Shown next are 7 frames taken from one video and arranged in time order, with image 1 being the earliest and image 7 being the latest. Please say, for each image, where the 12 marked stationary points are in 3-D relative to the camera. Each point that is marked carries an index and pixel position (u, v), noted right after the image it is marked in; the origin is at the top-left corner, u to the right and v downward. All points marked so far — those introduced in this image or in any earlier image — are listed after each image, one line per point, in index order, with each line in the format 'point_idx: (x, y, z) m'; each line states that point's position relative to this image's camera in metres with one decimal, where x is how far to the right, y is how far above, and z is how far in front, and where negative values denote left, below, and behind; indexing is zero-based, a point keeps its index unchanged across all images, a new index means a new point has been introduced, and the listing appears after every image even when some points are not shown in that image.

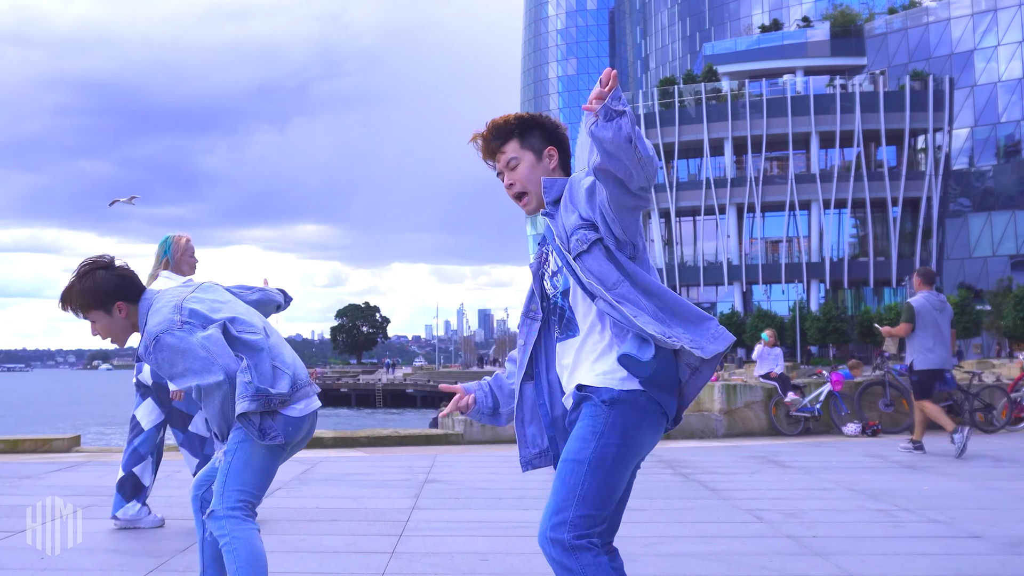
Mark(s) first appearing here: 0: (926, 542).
0: (+3.3, -1.7, +4.7) m
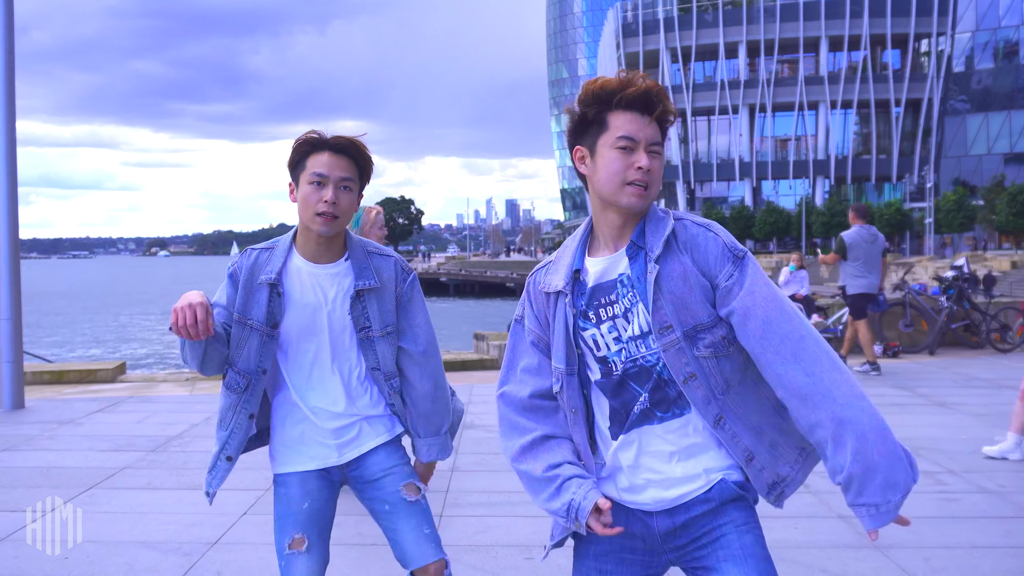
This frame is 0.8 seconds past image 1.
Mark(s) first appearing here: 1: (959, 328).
0: (+3.6, -1.5, +4.4) m
1: (+7.6, -0.3, +10.9) m
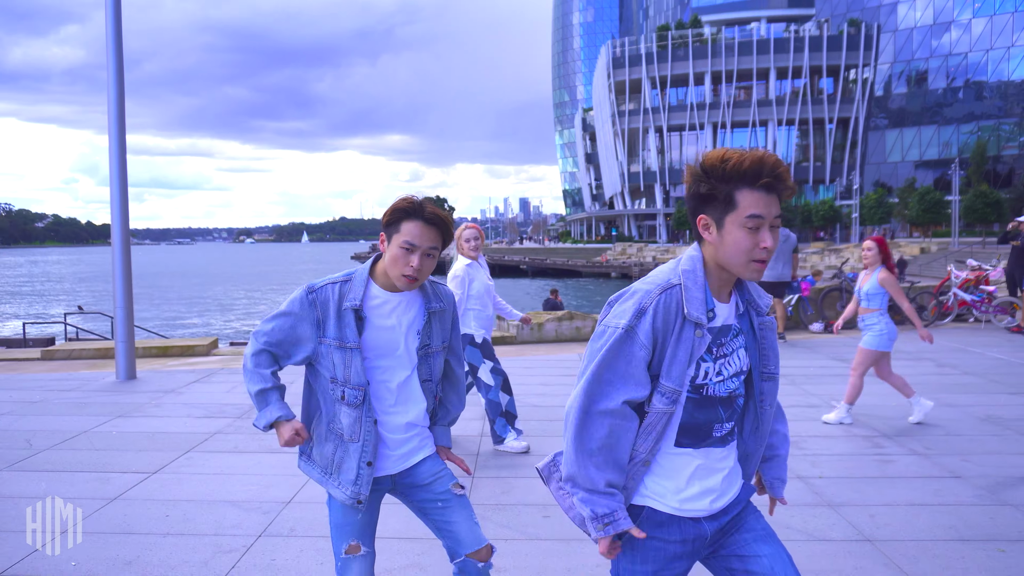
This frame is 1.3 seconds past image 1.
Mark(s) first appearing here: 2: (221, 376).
0: (+3.6, -1.4, +5.4) m
1: (+7.2, -0.3, +12.1) m
2: (-3.2, -1.2, +6.4) m
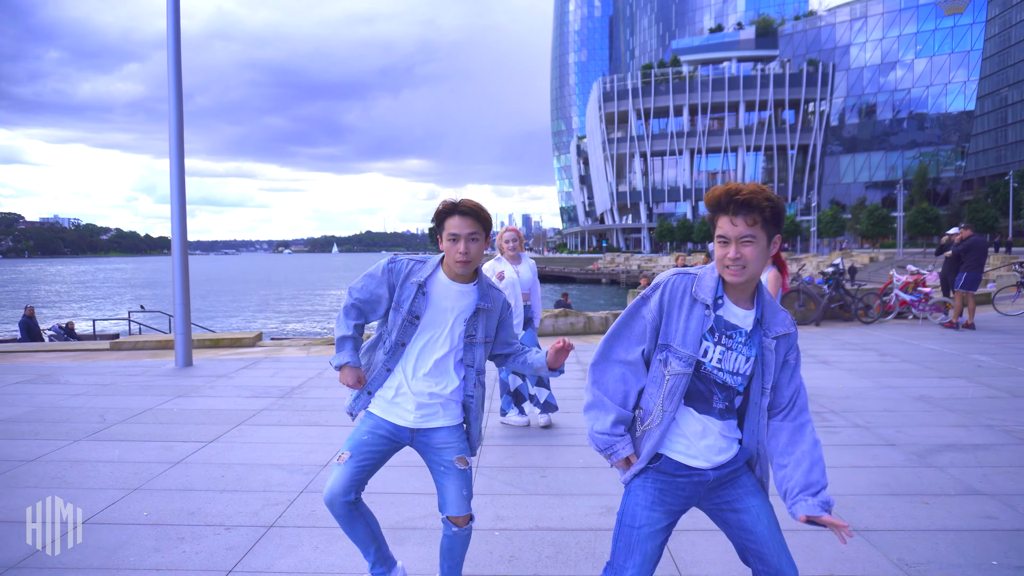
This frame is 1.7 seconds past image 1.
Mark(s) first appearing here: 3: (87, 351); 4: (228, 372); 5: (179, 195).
0: (+3.5, -1.4, +6.2) m
1: (+6.7, -0.4, +13.1) m
2: (-3.3, -1.2, +6.9) m
3: (-6.4, -1.0, +9.6) m
4: (-3.7, -1.1, +8.3) m
5: (-4.5, +1.3, +8.5) m
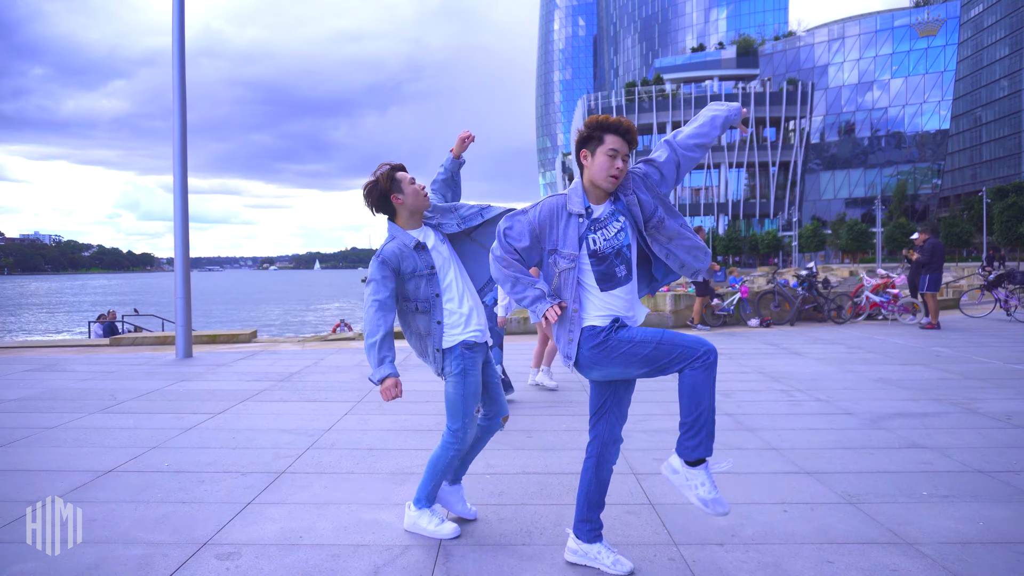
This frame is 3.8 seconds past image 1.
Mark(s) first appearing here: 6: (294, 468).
0: (+3.4, -1.2, +6.7) m
1: (+6.5, -0.4, +13.7) m
2: (-3.5, -1.1, +7.2) m
3: (-6.6, -0.9, +9.9) m
4: (-3.9, -1.0, +8.6) m
5: (-4.6, +1.4, +8.8) m
6: (-1.4, -1.2, +4.2) m
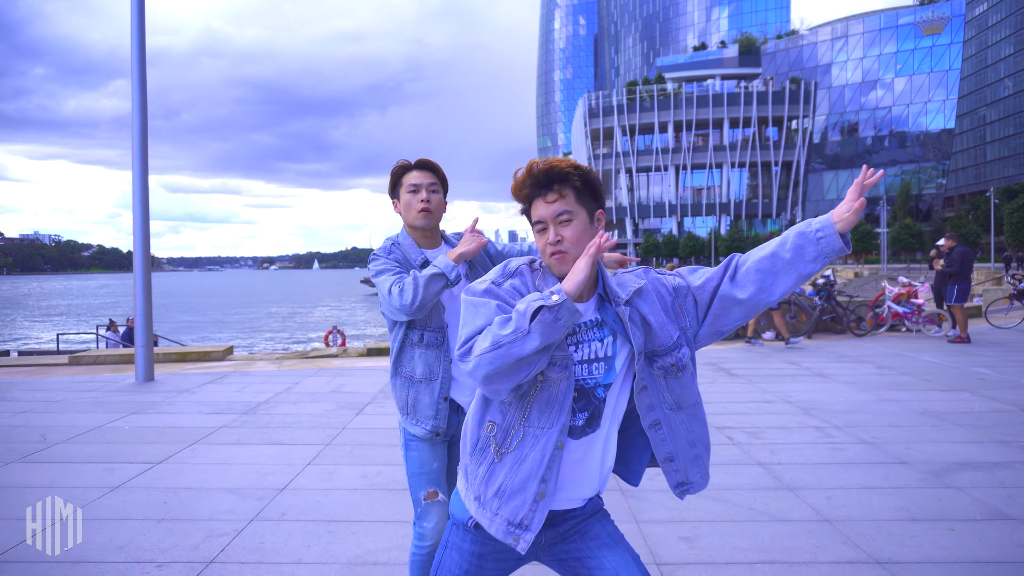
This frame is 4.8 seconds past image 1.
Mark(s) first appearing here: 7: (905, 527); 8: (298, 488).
0: (+3.4, -1.4, +5.8) m
1: (+6.4, -0.6, +12.8) m
2: (-3.5, -1.3, +6.3) m
3: (-6.7, -1.1, +9.0) m
4: (-3.9, -1.2, +7.8) m
5: (-4.7, +1.2, +8.0) m
6: (-1.5, -1.4, +3.3) m
7: (+2.3, -1.4, +3.7) m
8: (-1.5, -1.4, +4.3) m
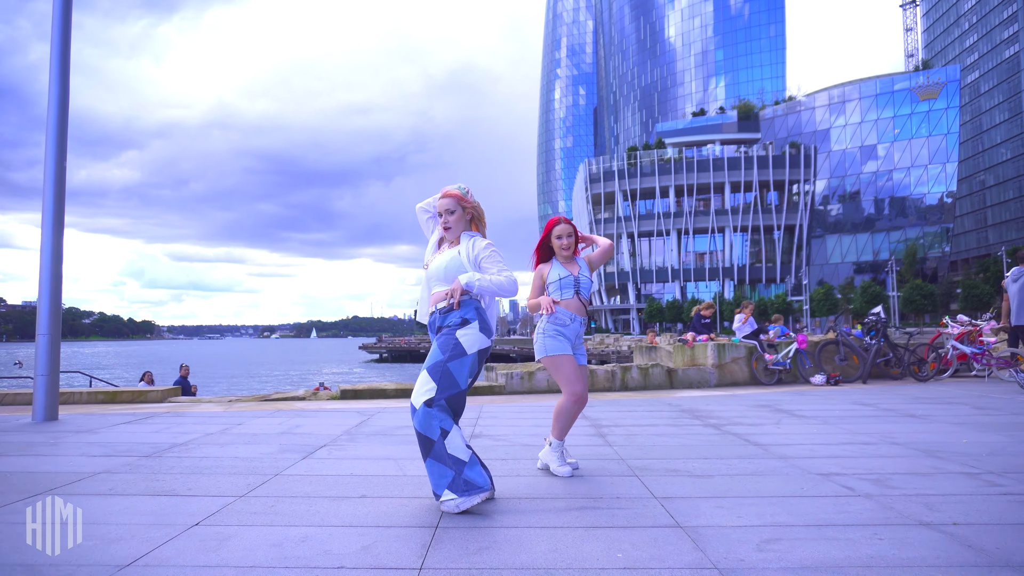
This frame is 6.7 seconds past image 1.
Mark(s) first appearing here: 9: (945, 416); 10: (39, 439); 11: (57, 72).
0: (+3.4, -1.3, +4.0) m
1: (+6.5, -1.3, +11.1) m
2: (-3.5, -1.2, +4.5) m
3: (-6.6, -1.3, +7.2) m
4: (-3.9, -1.3, +6.0) m
5: (-4.6, +1.0, +6.4) m
6: (-1.4, -1.0, +1.5) m
7: (+2.3, -1.0, +1.8) m
8: (-1.4, -1.1, +2.5) m
9: (+4.6, -1.3, +6.7) m
10: (-3.9, -1.3, +5.3) m
11: (-4.6, +2.2, +6.5) m
